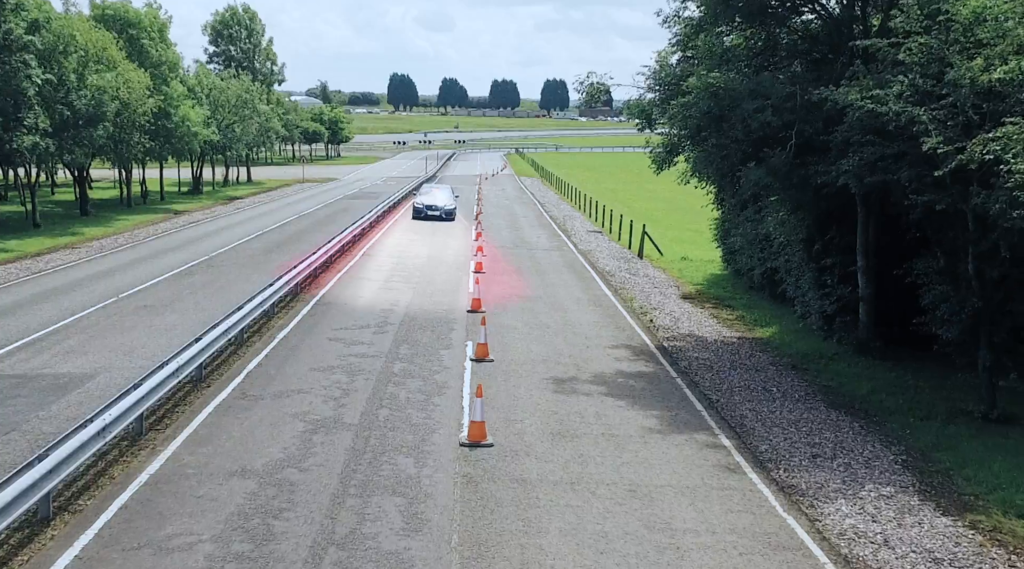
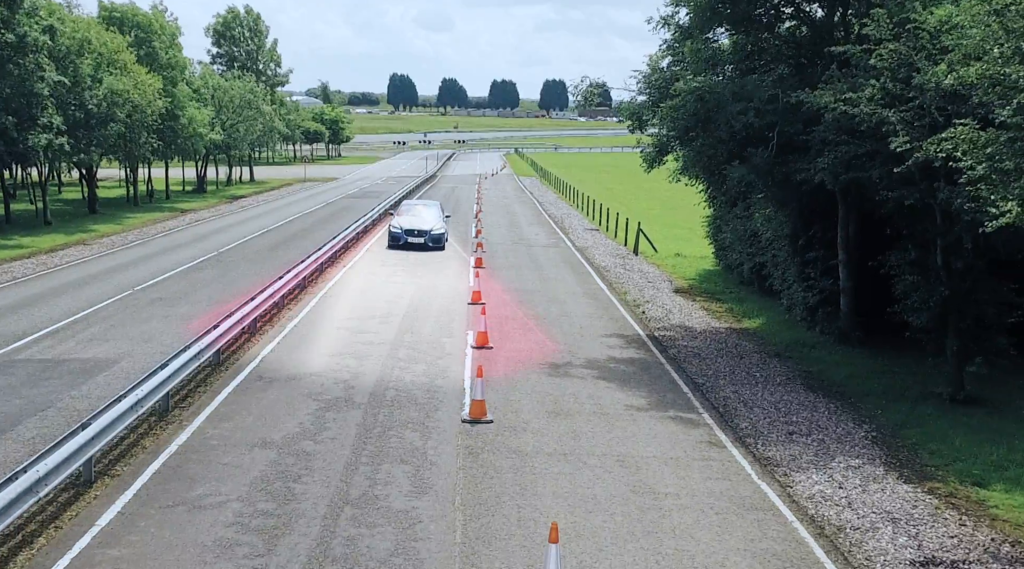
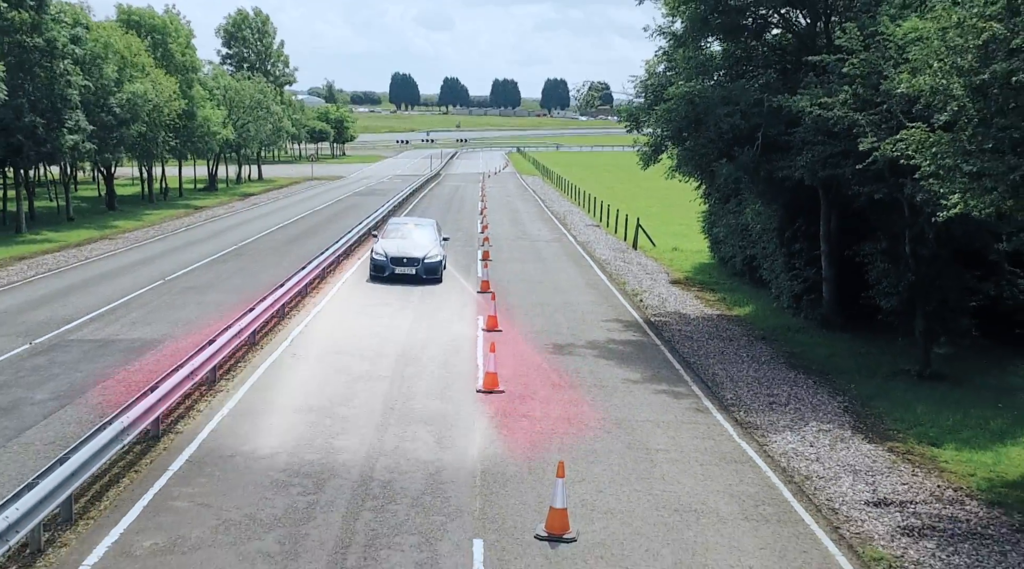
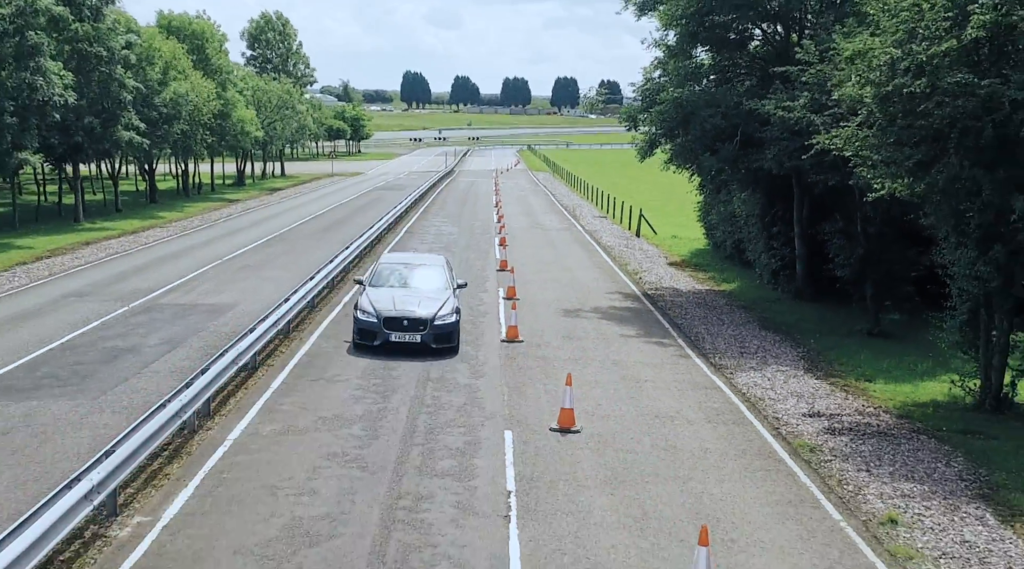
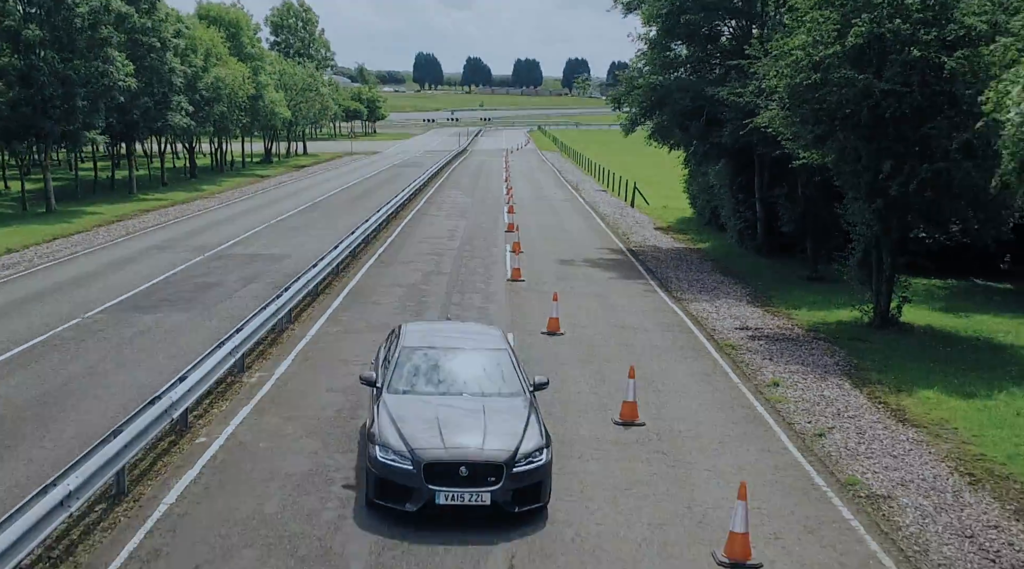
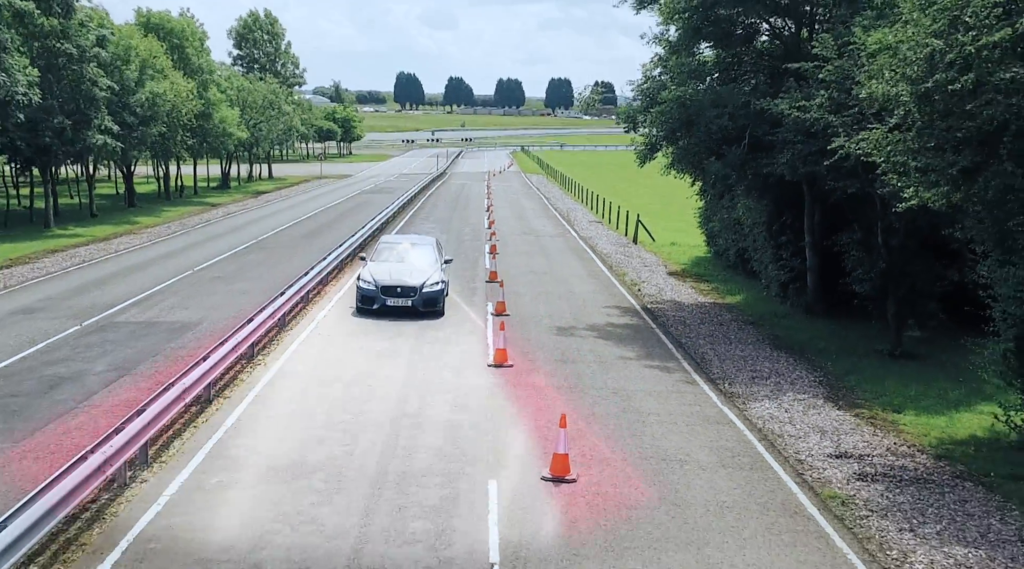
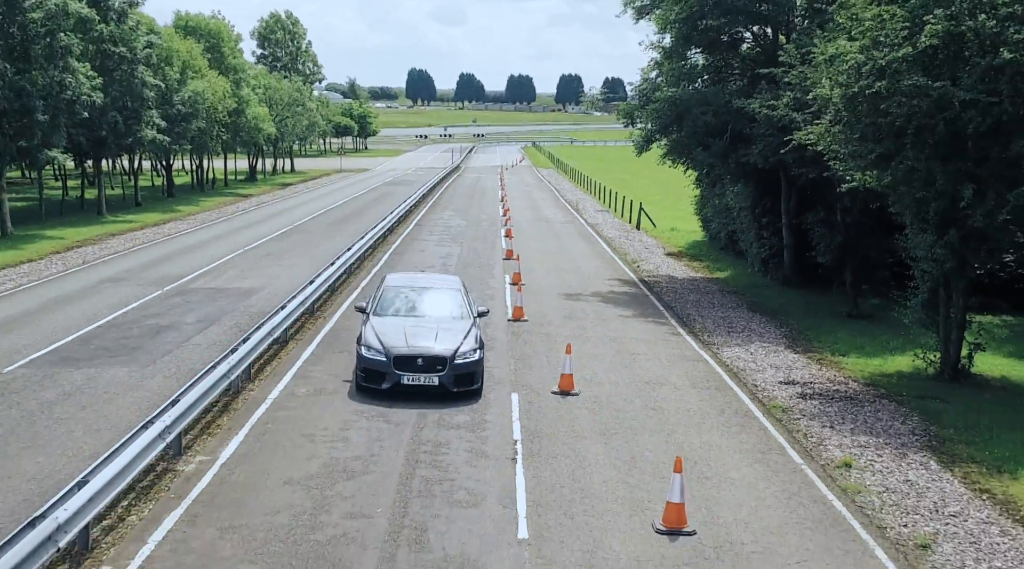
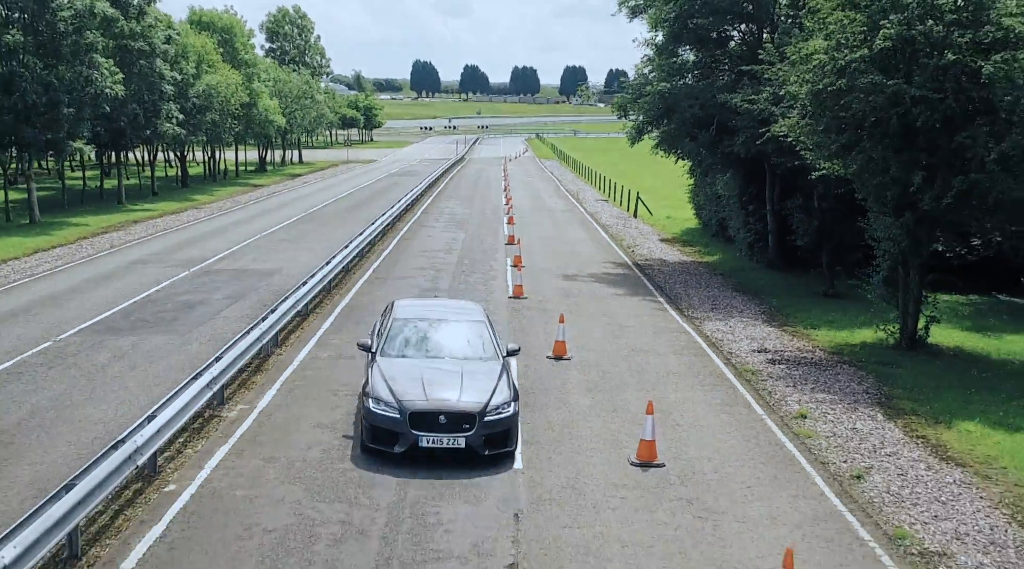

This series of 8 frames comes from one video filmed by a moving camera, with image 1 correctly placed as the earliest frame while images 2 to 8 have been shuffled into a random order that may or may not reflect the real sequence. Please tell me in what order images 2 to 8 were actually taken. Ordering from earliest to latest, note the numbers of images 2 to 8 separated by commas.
2, 3, 6, 4, 7, 8, 5
